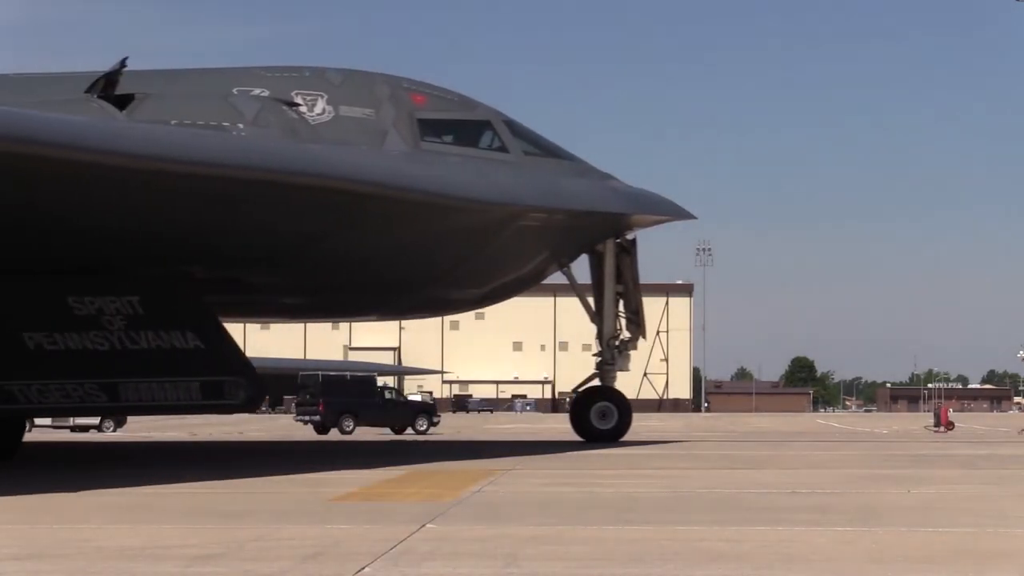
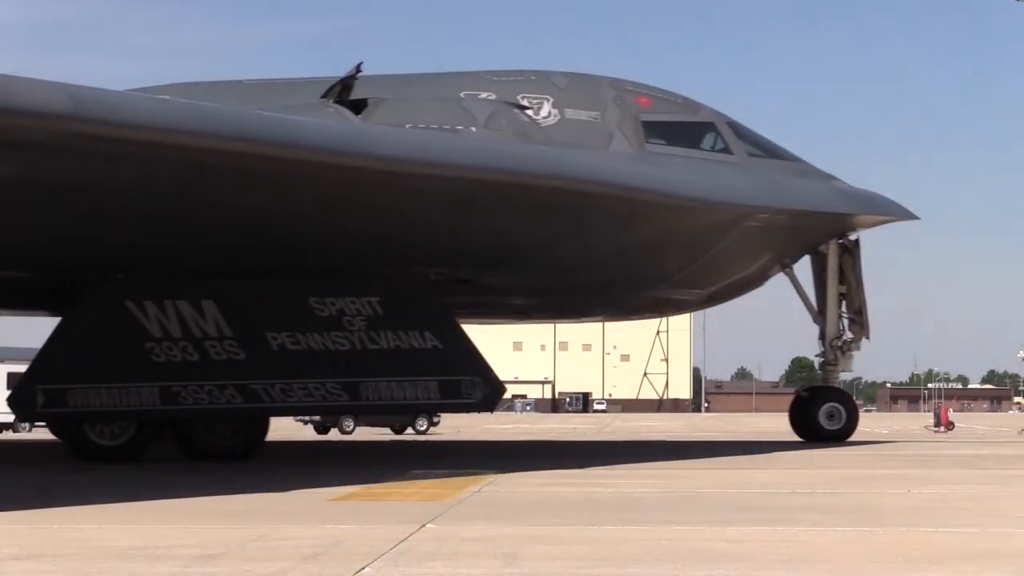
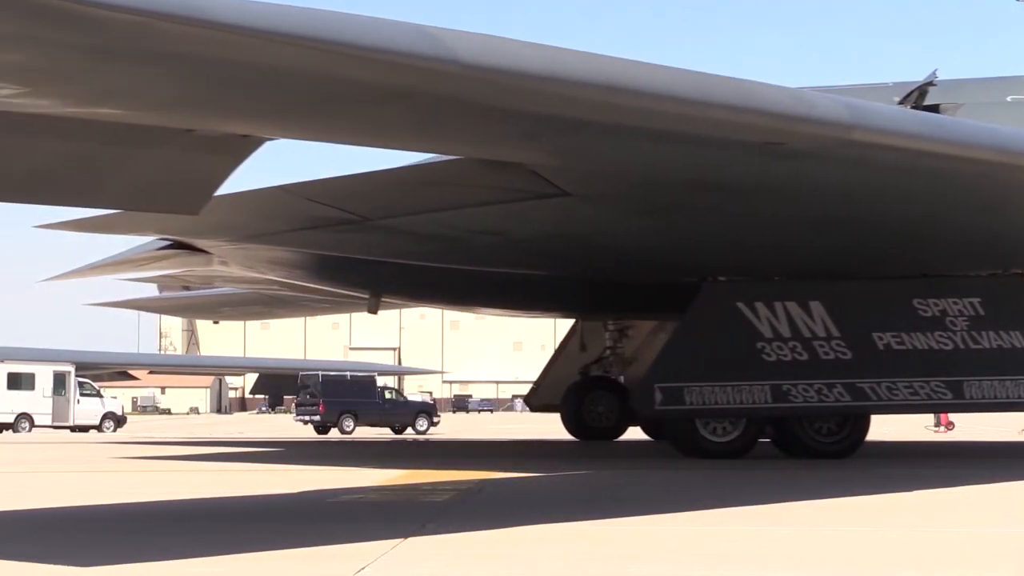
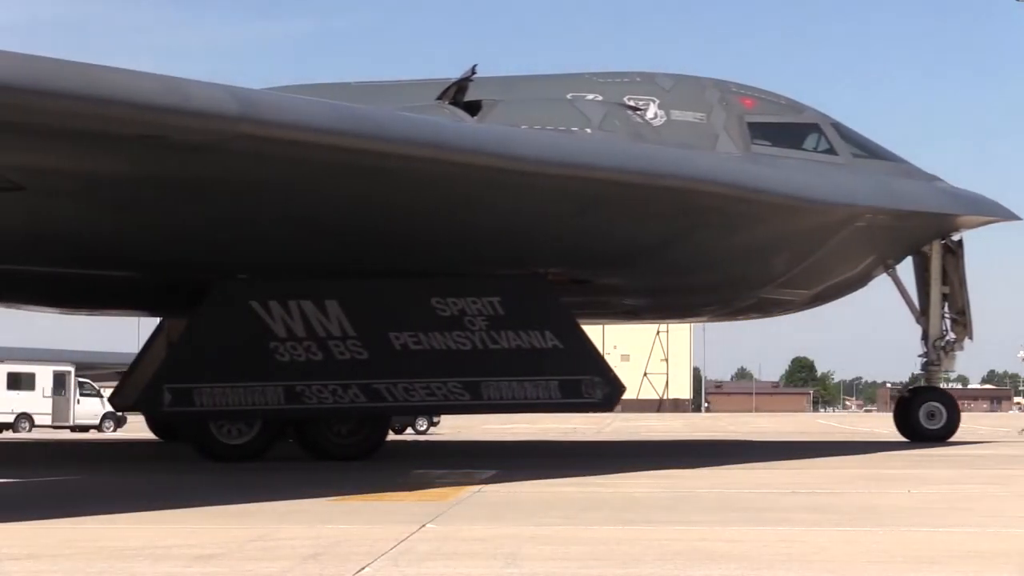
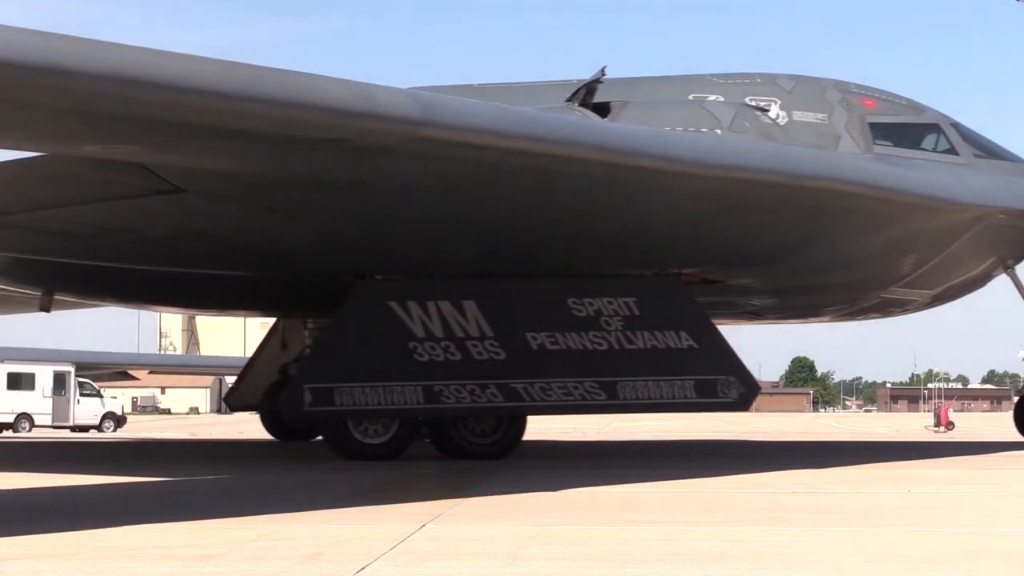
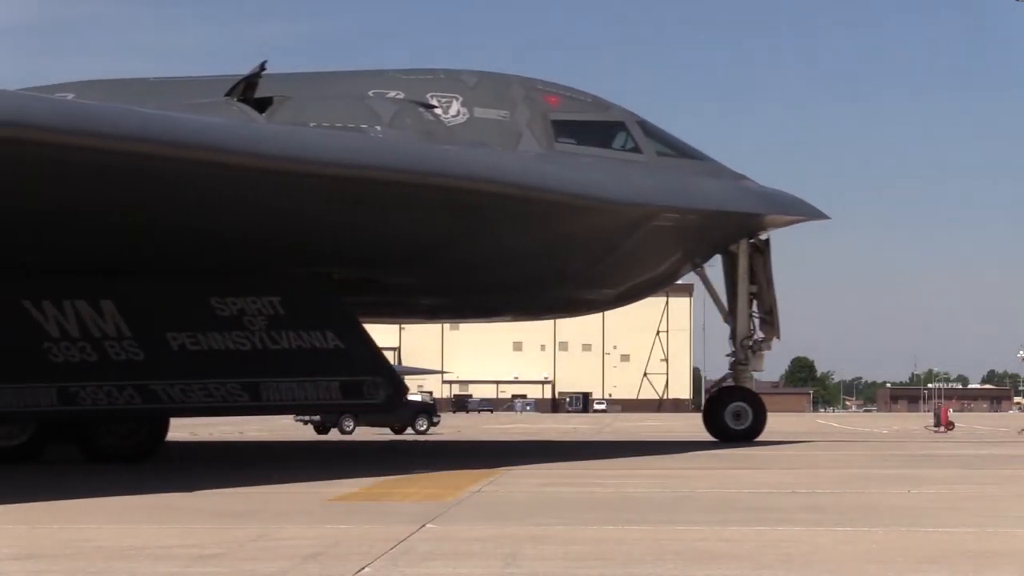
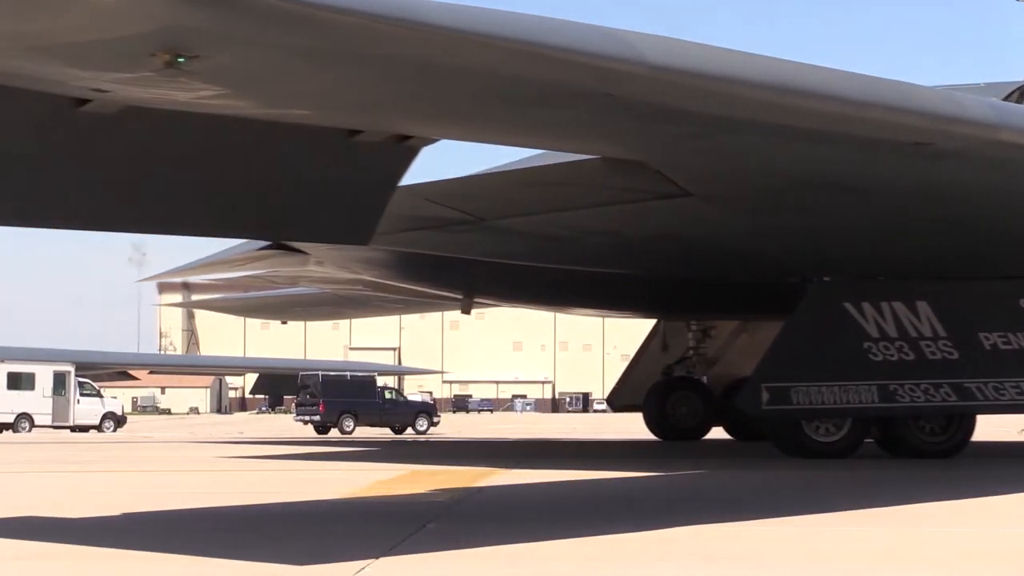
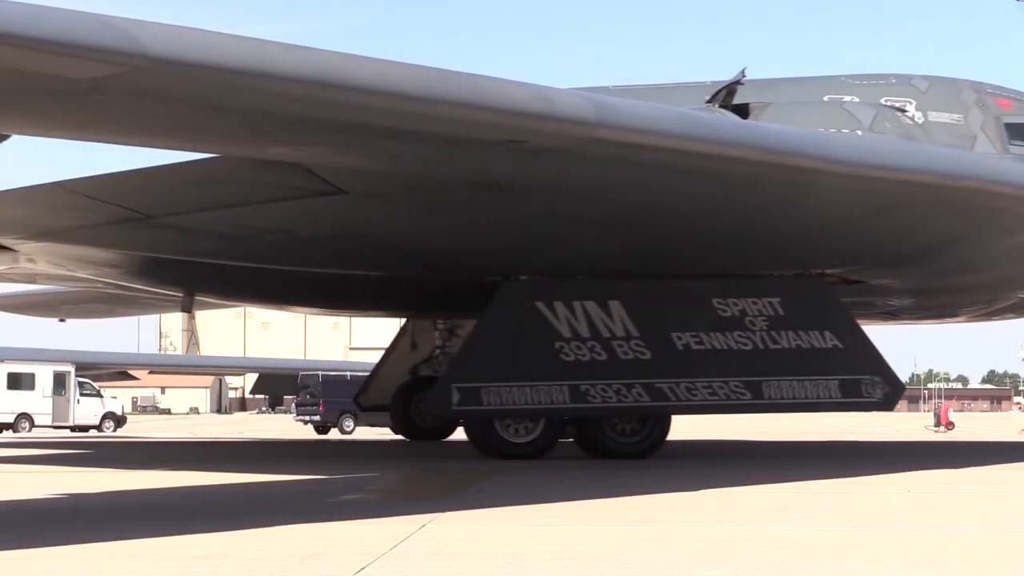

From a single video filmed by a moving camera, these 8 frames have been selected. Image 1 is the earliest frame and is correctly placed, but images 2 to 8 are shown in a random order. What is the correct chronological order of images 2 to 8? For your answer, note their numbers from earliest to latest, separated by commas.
6, 2, 4, 5, 8, 3, 7
